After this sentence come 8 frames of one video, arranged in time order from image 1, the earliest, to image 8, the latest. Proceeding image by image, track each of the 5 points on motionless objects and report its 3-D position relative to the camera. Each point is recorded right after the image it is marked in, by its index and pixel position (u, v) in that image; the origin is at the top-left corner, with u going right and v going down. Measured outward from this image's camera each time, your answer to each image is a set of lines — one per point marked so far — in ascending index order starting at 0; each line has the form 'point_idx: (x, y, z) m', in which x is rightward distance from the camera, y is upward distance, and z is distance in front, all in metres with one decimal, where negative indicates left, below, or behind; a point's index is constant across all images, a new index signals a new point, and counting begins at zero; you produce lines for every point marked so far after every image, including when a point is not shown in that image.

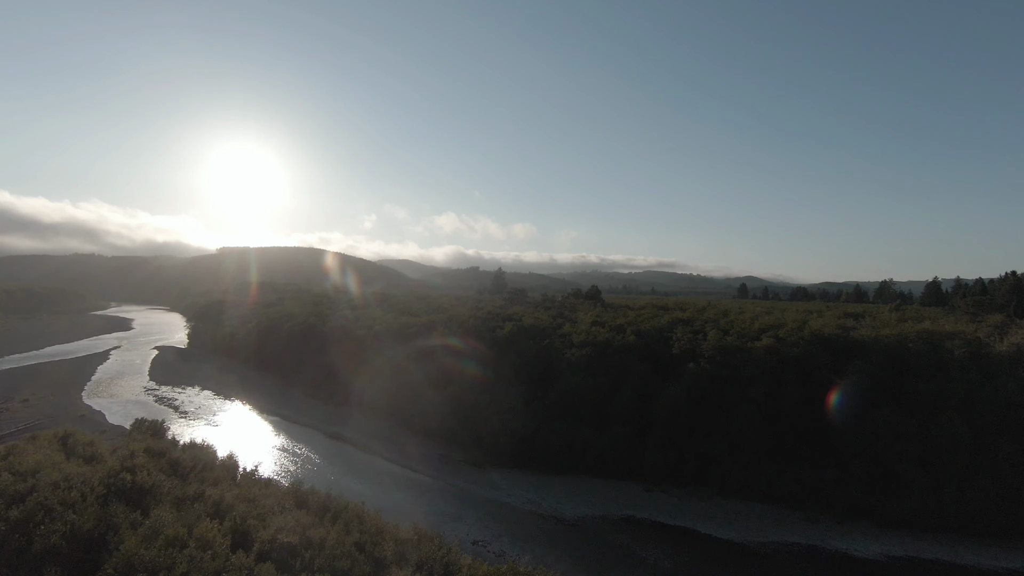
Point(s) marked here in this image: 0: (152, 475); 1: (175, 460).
0: (-8.5, -4.4, +13.7) m
1: (-9.4, -4.8, +16.1) m
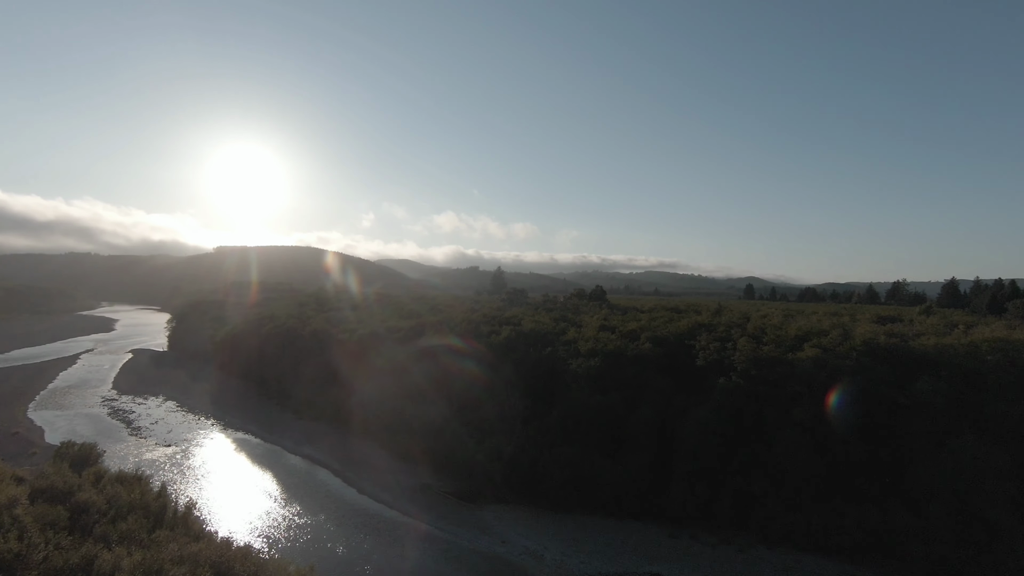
0: (-8.6, -4.4, +10.4) m
1: (-9.5, -4.8, +12.8) m
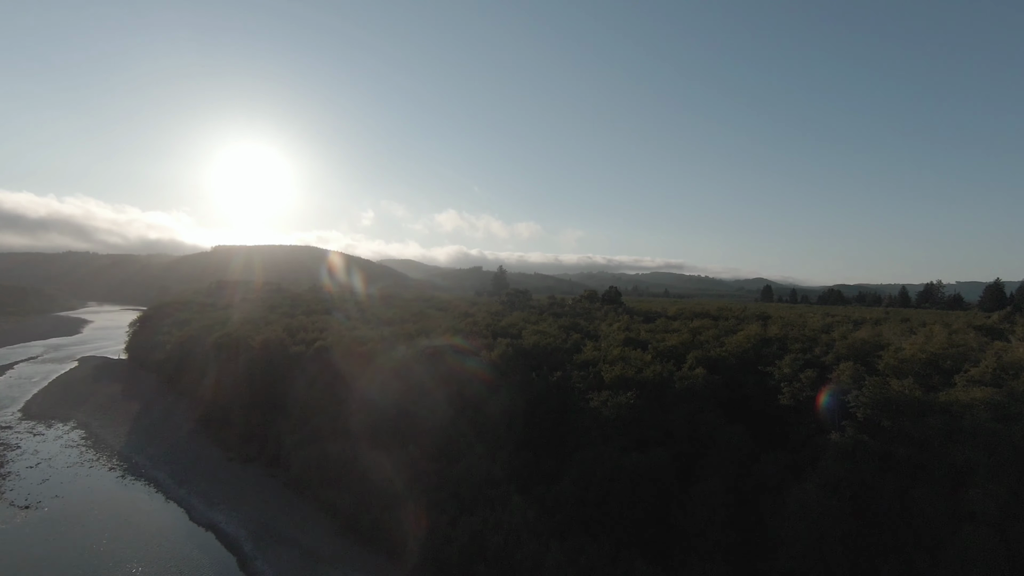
0: (-8.9, -4.4, +3.9) m
1: (-9.7, -4.8, +6.3) m
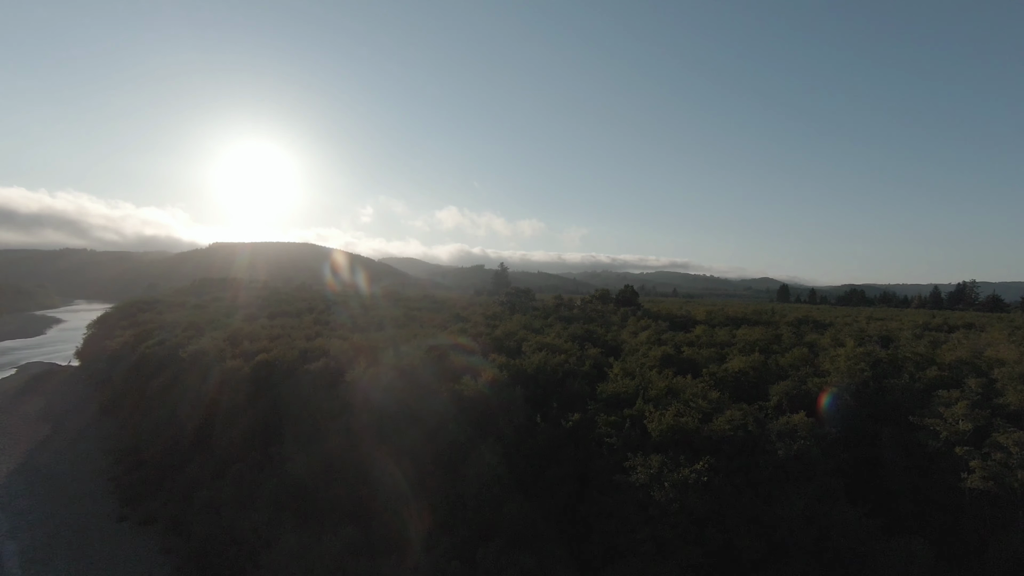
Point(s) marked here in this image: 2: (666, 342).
0: (-9.0, -4.4, -1.8) m
1: (-9.9, -4.7, +0.6) m
2: (+5.0, -1.8, +18.8) m
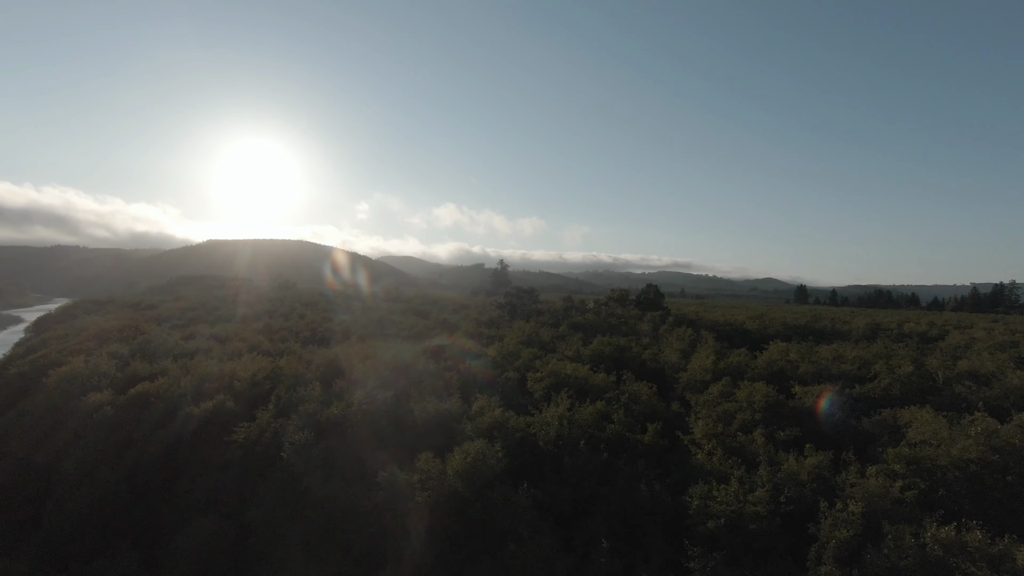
0: (-9.1, -4.3, -8.2) m
1: (-9.9, -4.7, -5.8) m
2: (+5.0, -1.8, +12.3) m
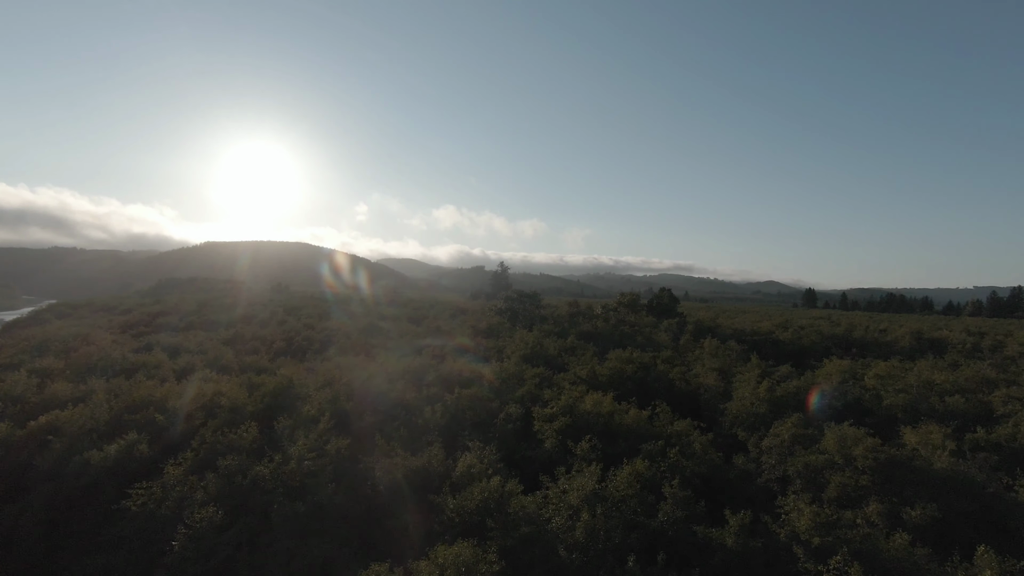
0: (-9.1, -4.3, -11.0) m
1: (-9.9, -4.7, -8.6) m
2: (+5.0, -1.9, +9.6) m
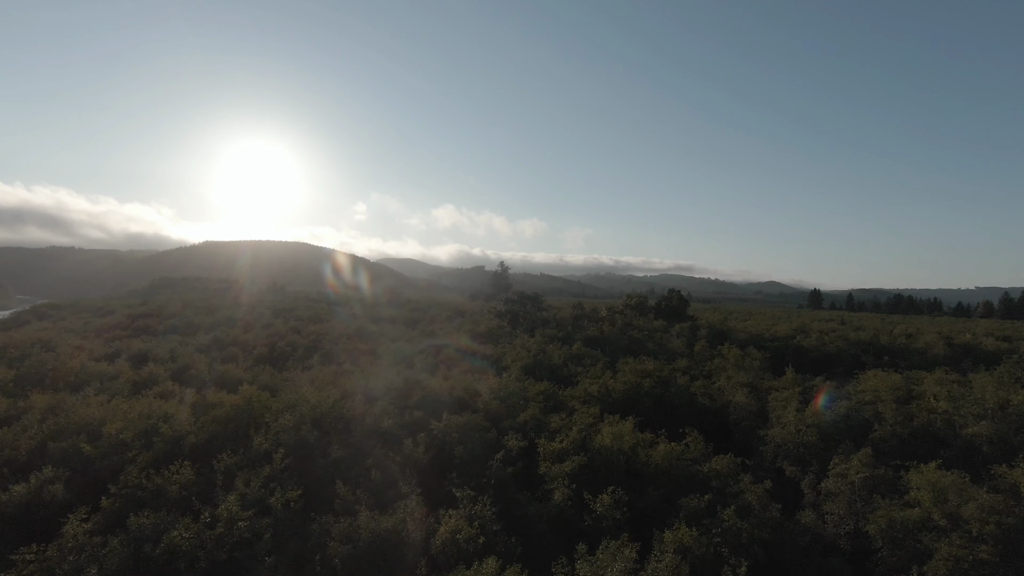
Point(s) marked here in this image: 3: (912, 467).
0: (-9.1, -4.4, -12.6) m
1: (-9.9, -4.7, -10.2) m
2: (+5.0, -1.9, +8.0) m
3: (+4.1, -2.0, +5.8) m
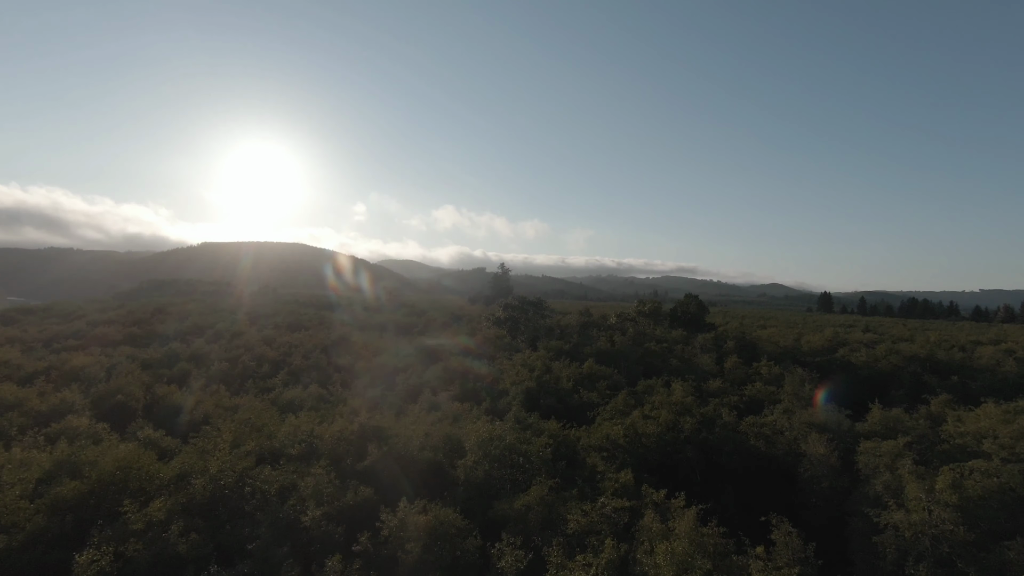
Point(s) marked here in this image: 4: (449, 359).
0: (-9.2, -4.4, -15.3) m
1: (-10.0, -4.8, -12.9) m
2: (+4.9, -2.1, +5.2) m
3: (+4.0, -2.1, +3.1) m
4: (-2.0, -2.3, +17.5) m
